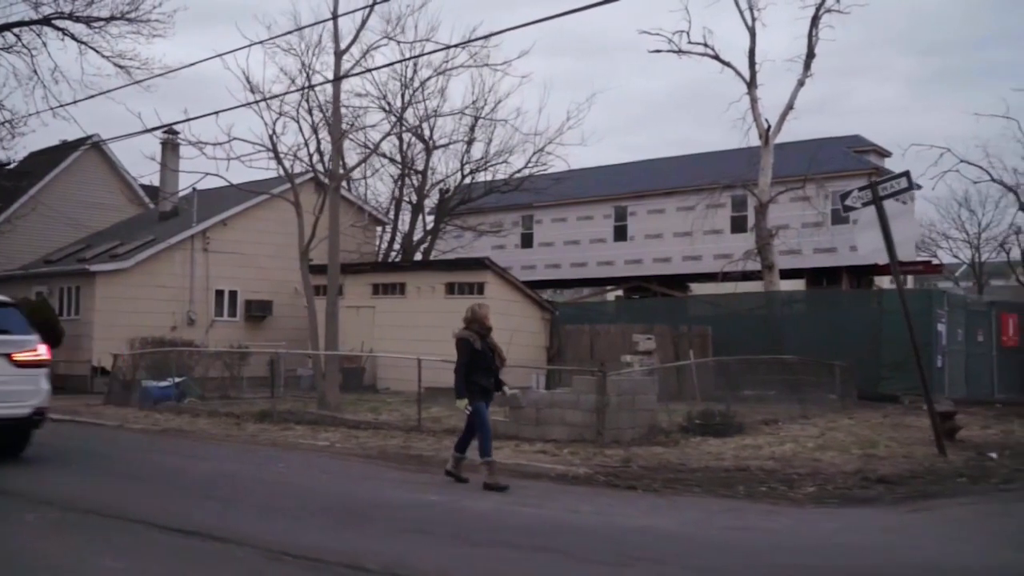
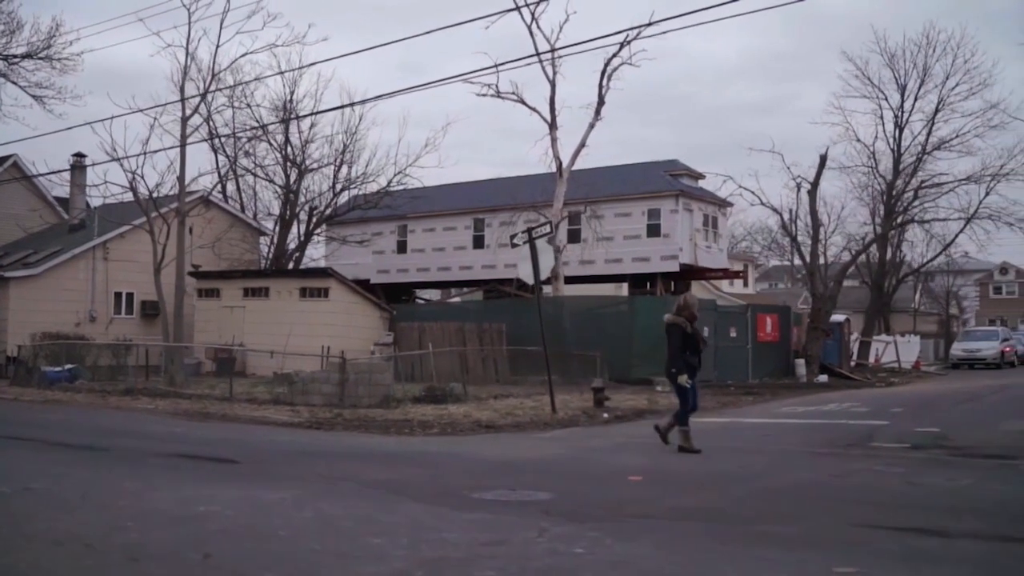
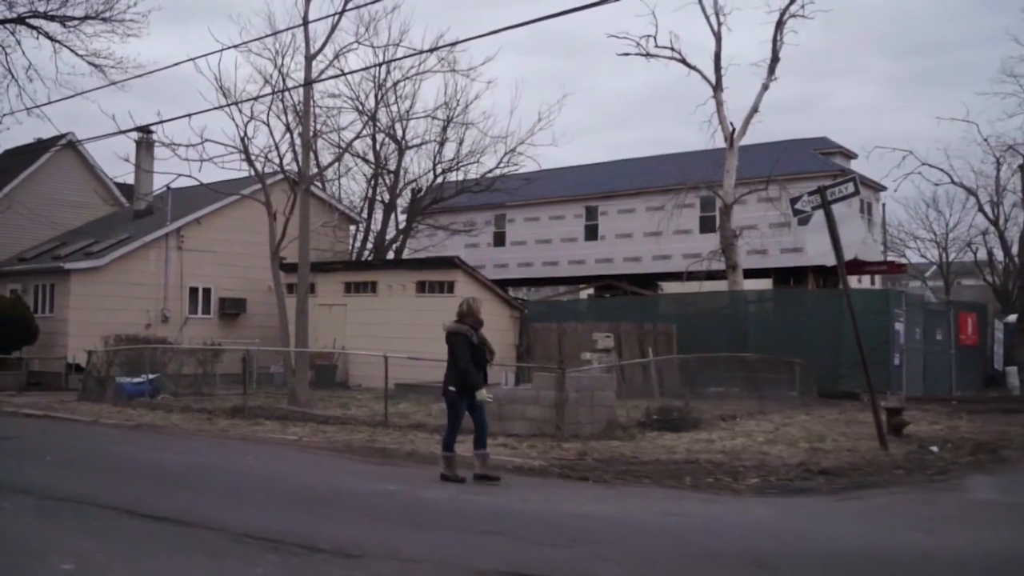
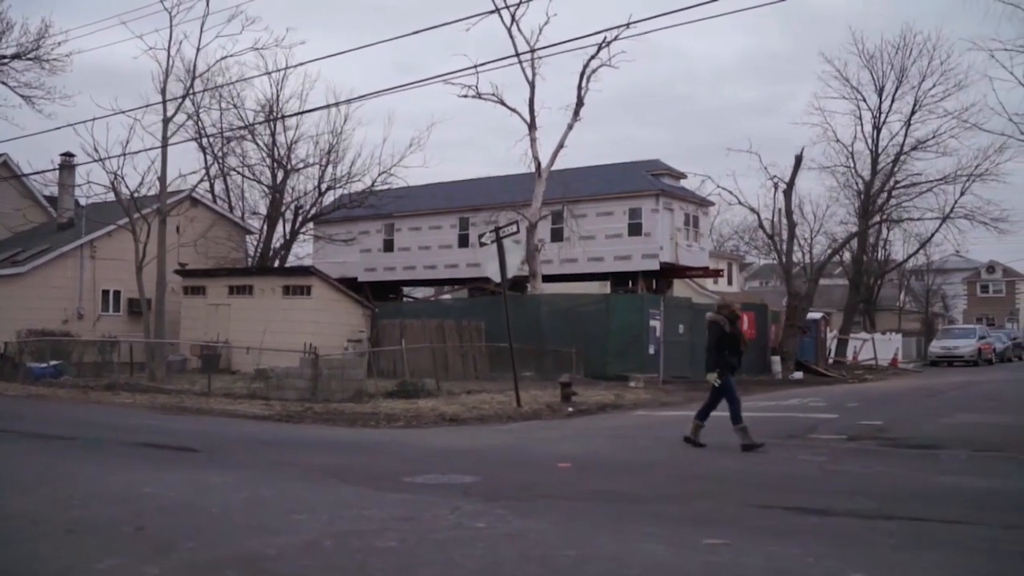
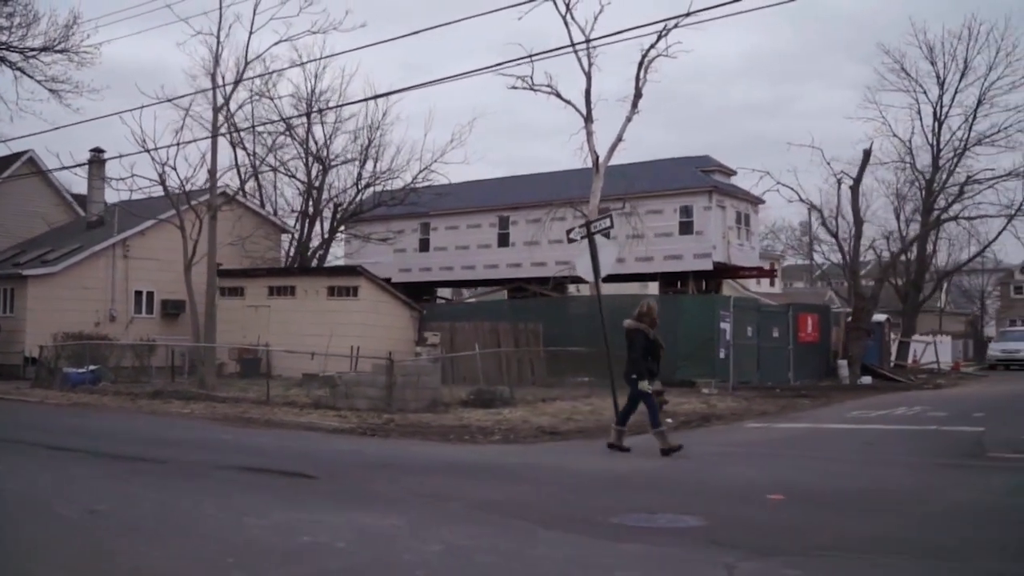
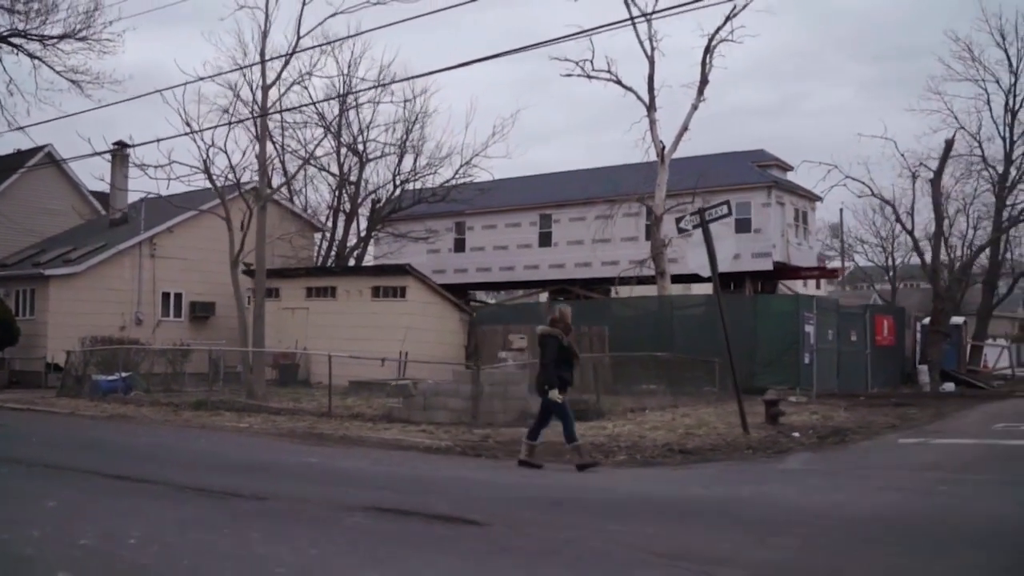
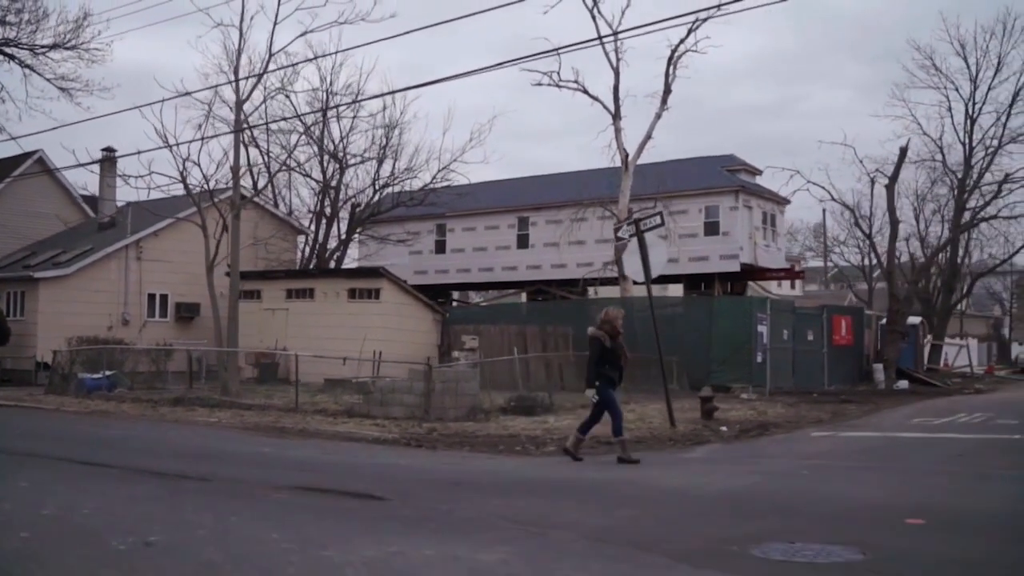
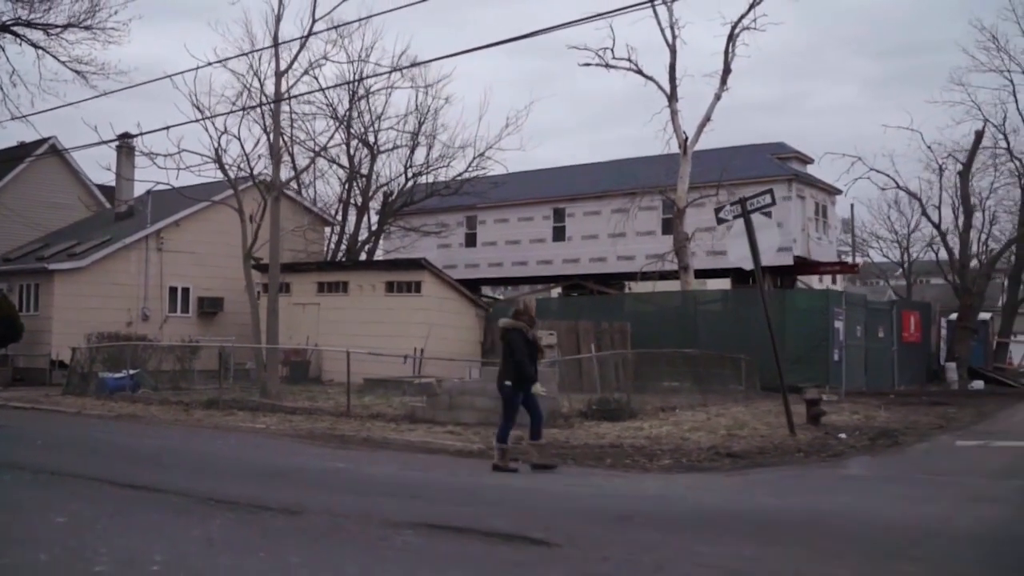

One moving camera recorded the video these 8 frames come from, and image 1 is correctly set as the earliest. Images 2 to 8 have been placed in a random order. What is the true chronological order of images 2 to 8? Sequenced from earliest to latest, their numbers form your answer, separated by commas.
3, 8, 6, 7, 5, 2, 4
